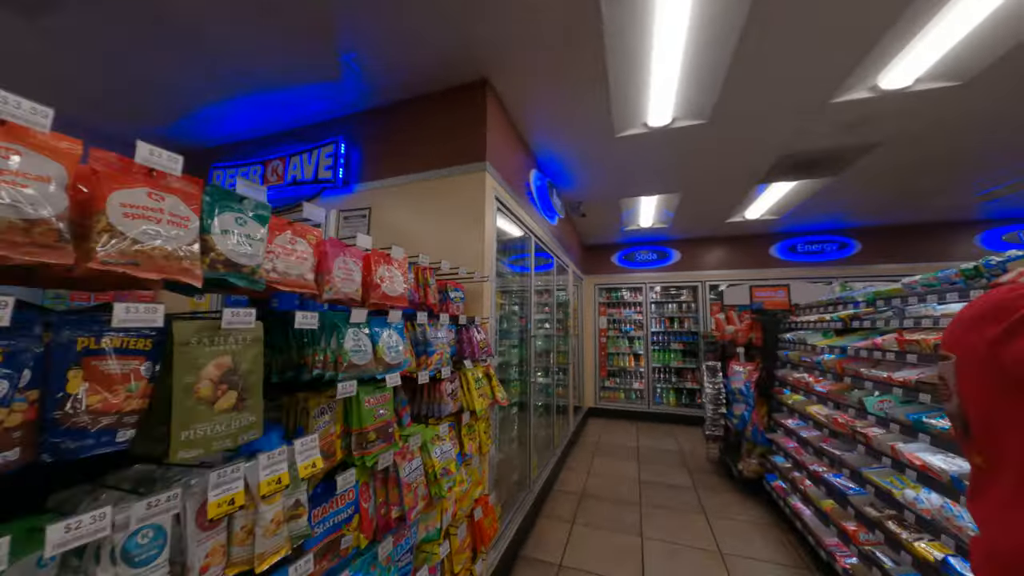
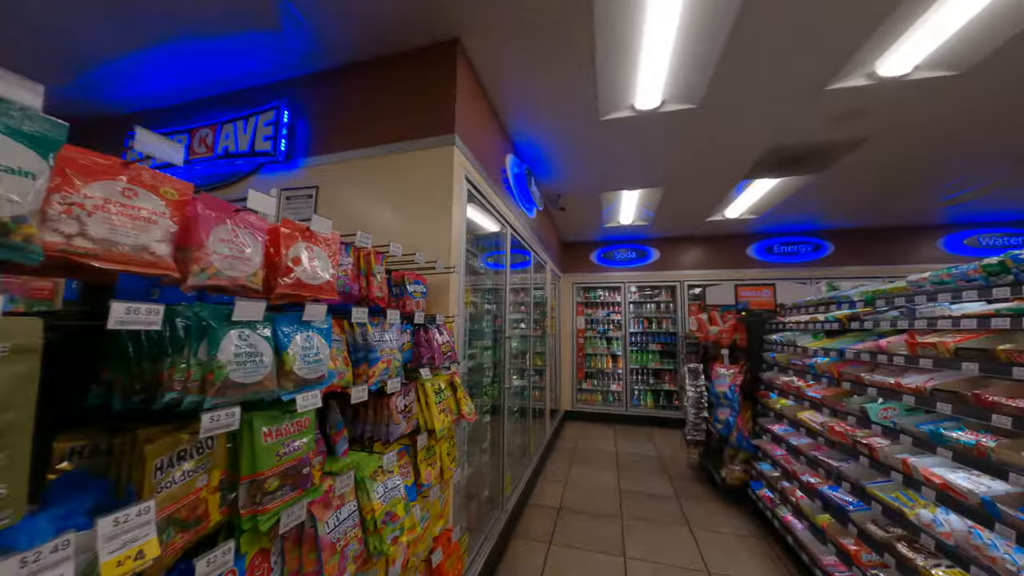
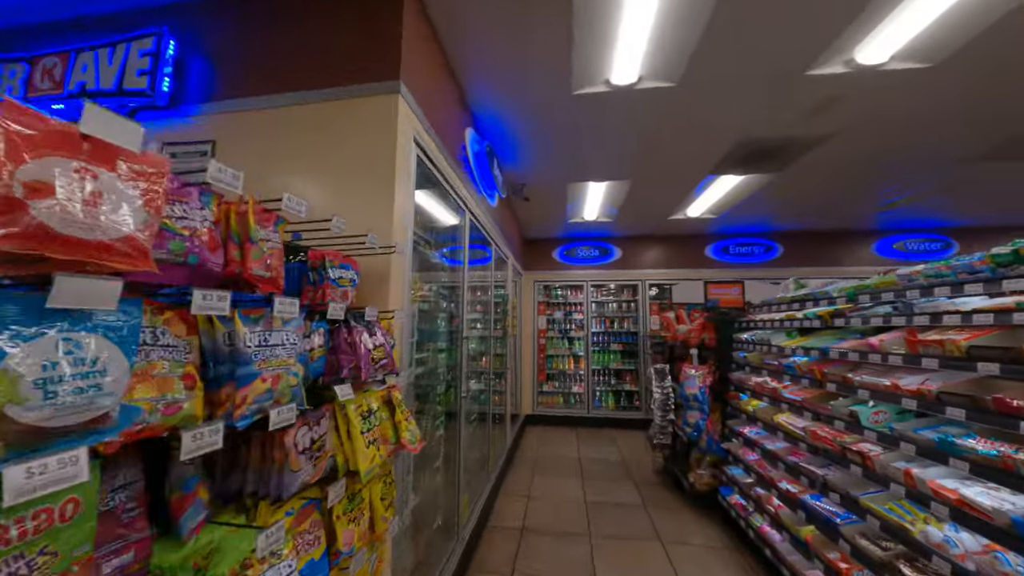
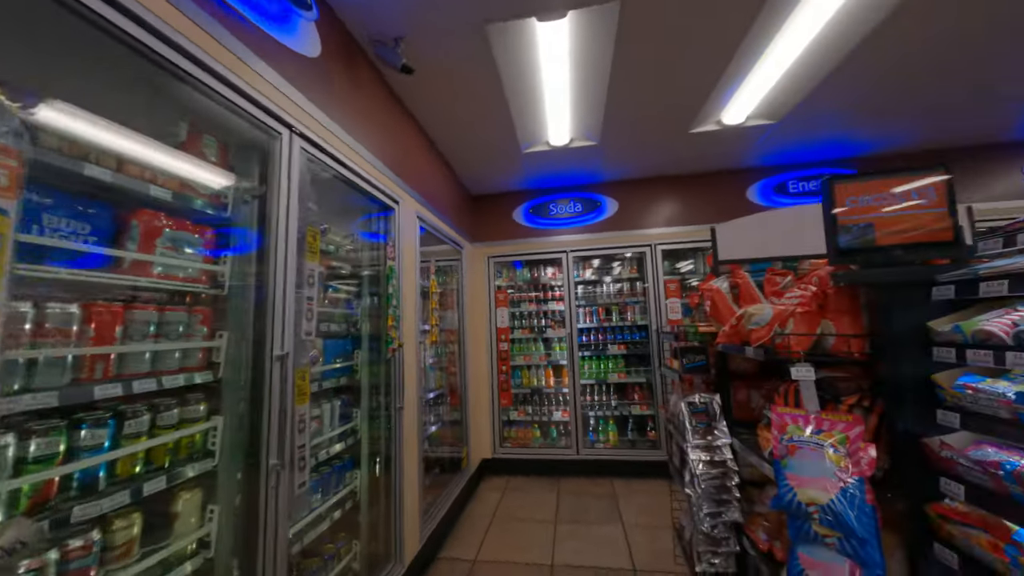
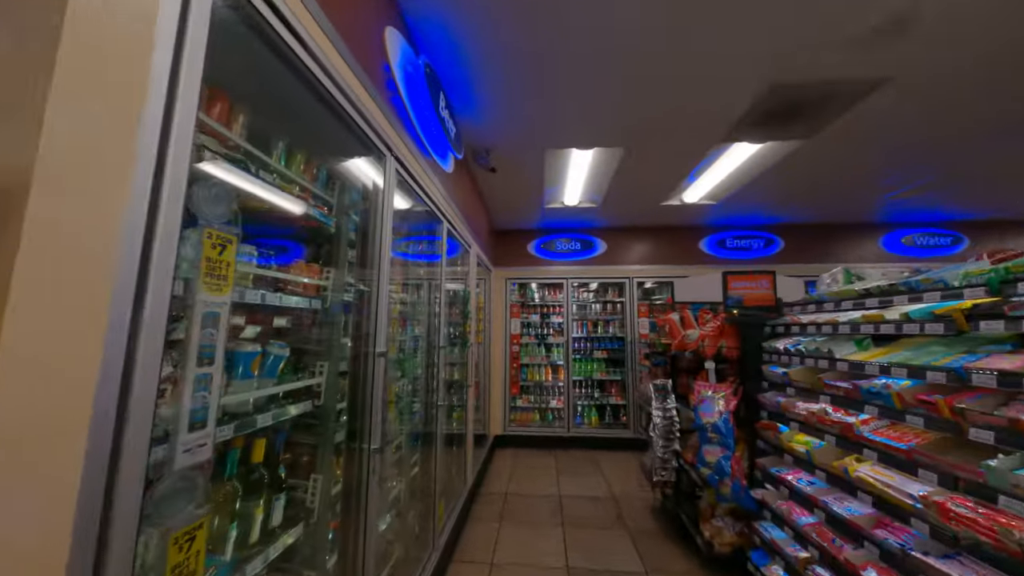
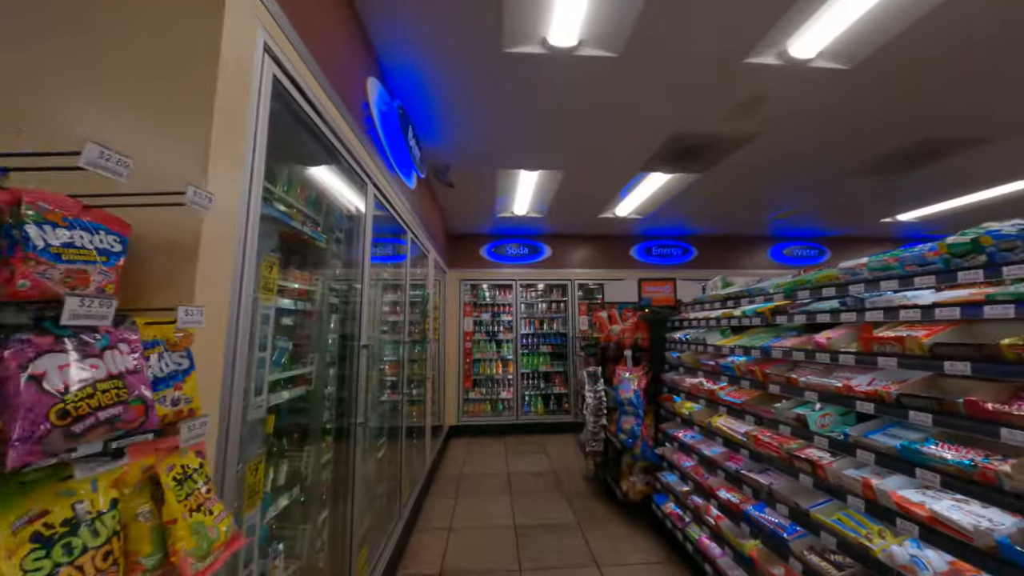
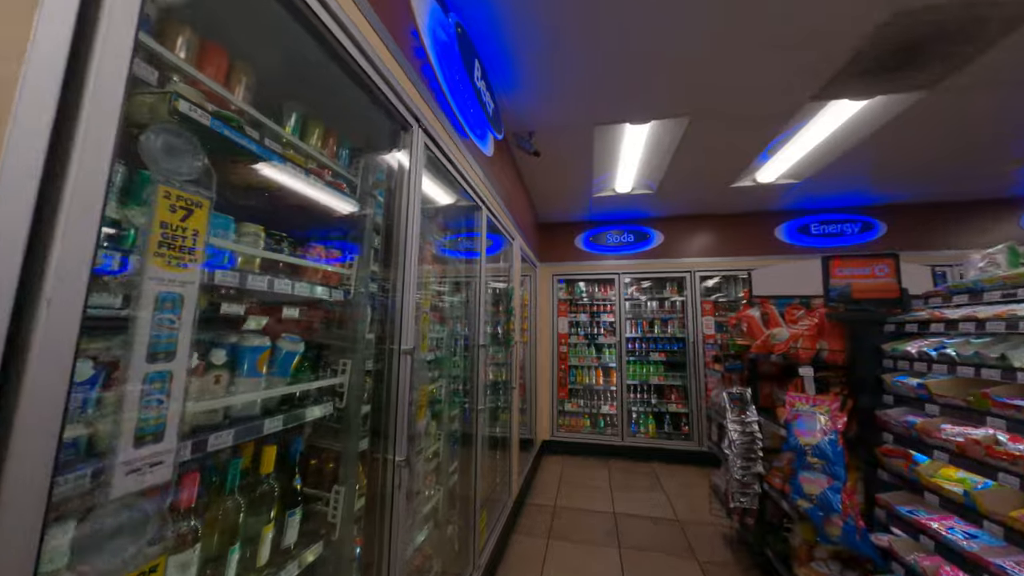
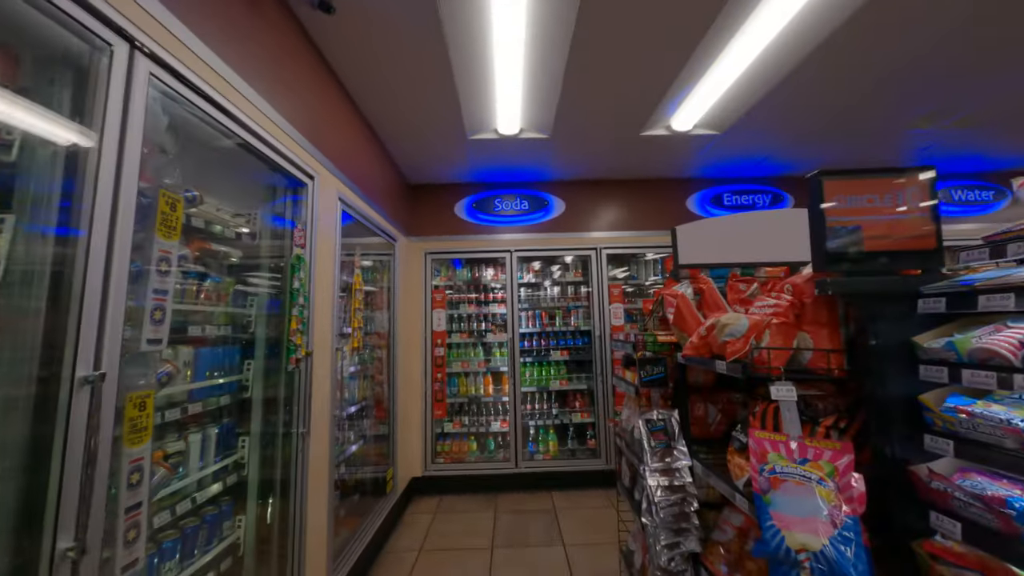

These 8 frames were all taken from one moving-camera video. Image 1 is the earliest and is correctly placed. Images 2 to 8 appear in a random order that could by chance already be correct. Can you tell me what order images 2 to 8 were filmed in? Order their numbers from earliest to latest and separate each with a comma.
2, 3, 6, 5, 7, 4, 8
